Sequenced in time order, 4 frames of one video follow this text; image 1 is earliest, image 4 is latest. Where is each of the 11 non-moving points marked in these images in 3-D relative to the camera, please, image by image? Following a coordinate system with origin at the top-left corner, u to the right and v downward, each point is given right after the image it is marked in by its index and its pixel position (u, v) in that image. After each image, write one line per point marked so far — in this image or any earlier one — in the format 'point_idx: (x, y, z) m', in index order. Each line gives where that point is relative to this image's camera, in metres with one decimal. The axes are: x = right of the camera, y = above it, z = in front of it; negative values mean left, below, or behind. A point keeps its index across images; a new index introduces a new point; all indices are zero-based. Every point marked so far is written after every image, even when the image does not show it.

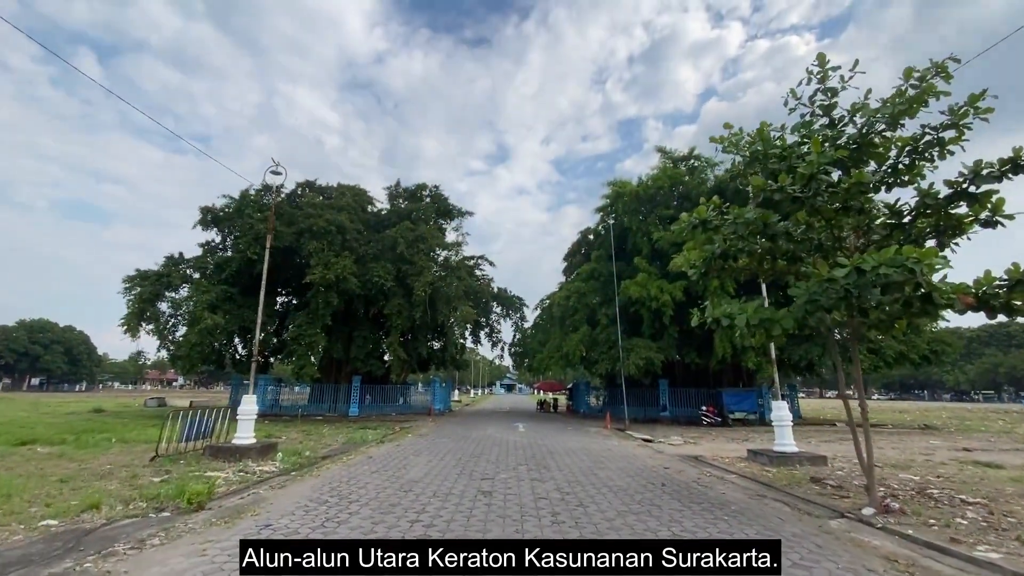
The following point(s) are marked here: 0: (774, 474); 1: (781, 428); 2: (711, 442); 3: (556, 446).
0: (+5.2, -3.7, +11.1) m
1: (+6.2, -3.2, +12.9) m
2: (+6.3, -4.9, +17.7) m
3: (+1.2, -4.2, +14.8) m
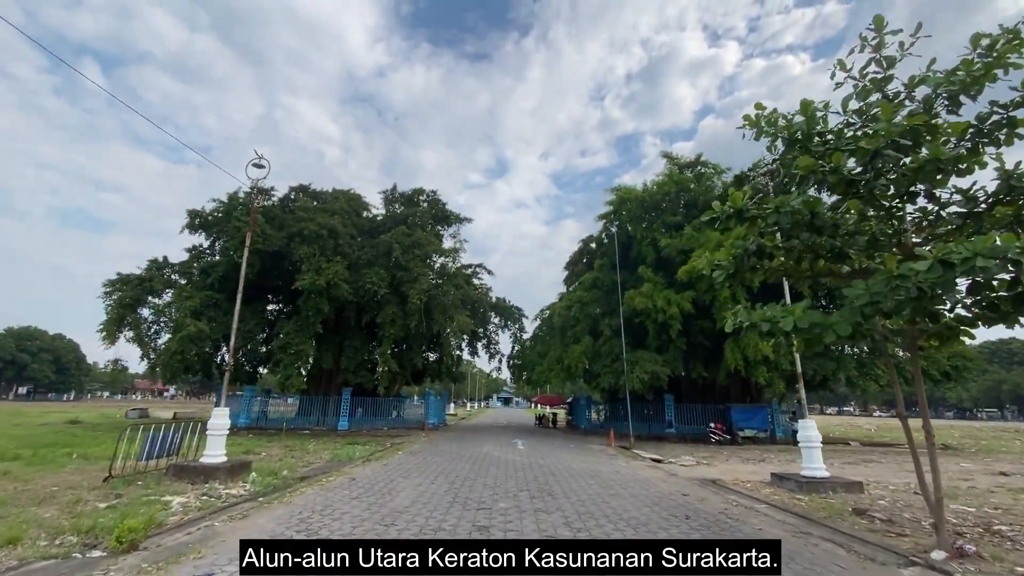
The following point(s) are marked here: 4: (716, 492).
0: (+5.2, -3.8, +9.8) m
1: (+6.2, -3.4, +11.7) m
2: (+6.3, -5.1, +16.4) m
3: (+1.2, -4.4, +13.5) m
4: (+3.9, -3.9, +10.7) m
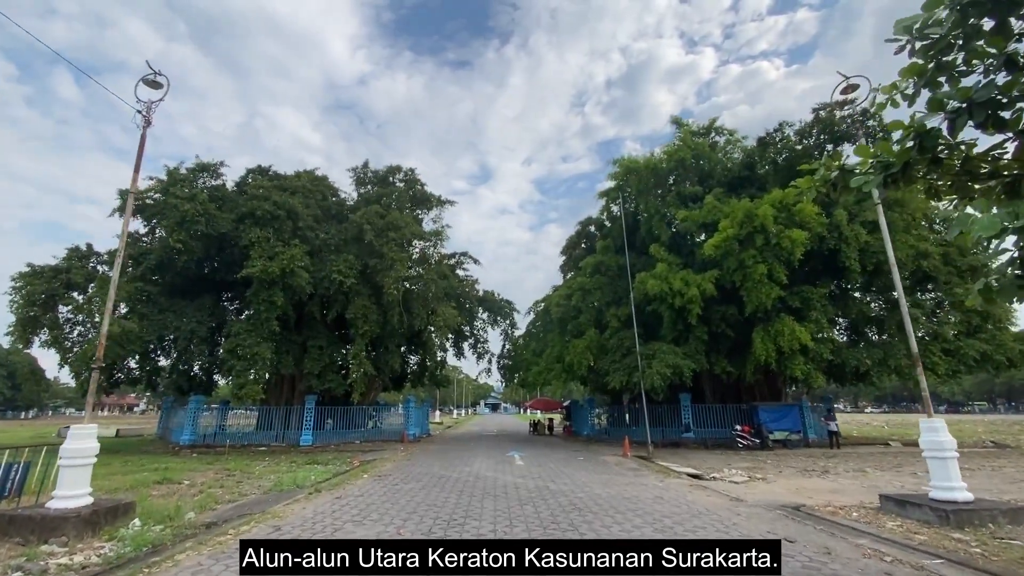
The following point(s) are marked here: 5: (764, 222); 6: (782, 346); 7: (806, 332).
0: (+5.3, -2.9, +6.3) m
1: (+6.3, -2.5, +8.1) m
2: (+6.3, -4.3, +12.9) m
3: (+1.2, -3.6, +9.8) m
4: (+4.0, -3.1, +7.1) m
5: (+7.9, +2.1, +17.5) m
6: (+8.8, -1.9, +18.1) m
7: (+9.4, -1.4, +17.8) m
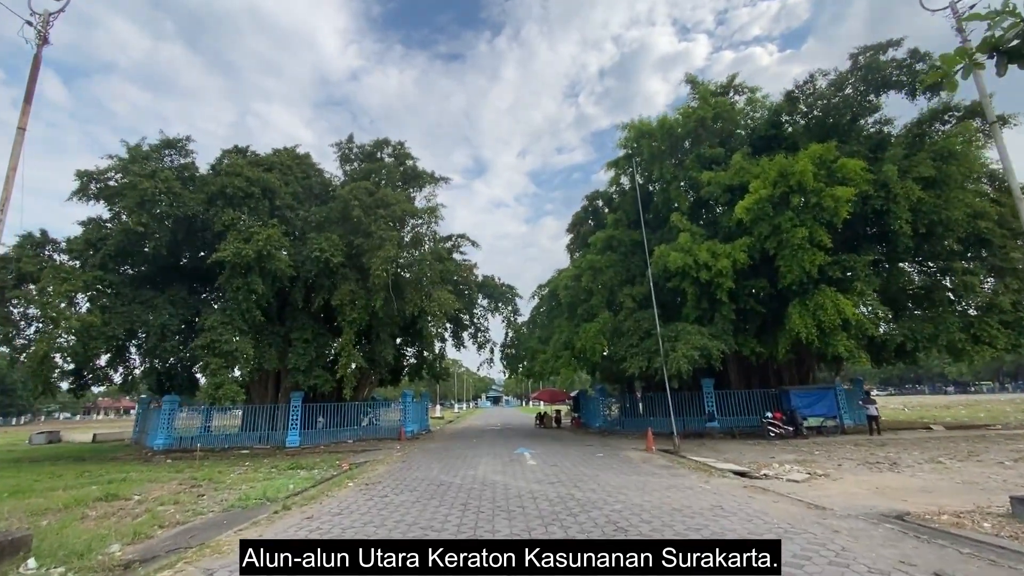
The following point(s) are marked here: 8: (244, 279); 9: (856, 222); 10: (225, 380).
0: (+5.6, -2.3, +4.2) m
1: (+6.5, -1.8, +6.1) m
2: (+6.5, -3.6, +10.8) m
3: (+1.5, -3.0, +7.8) m
4: (+4.3, -2.5, +5.0) m
5: (+8.0, +3.0, +15.4) m
6: (+8.9, -1.0, +16.1) m
7: (+9.5, -0.5, +15.7) m
8: (-9.0, +0.3, +19.0) m
9: (+10.6, +2.0, +17.2) m
10: (-9.7, -2.9, +18.8) m
